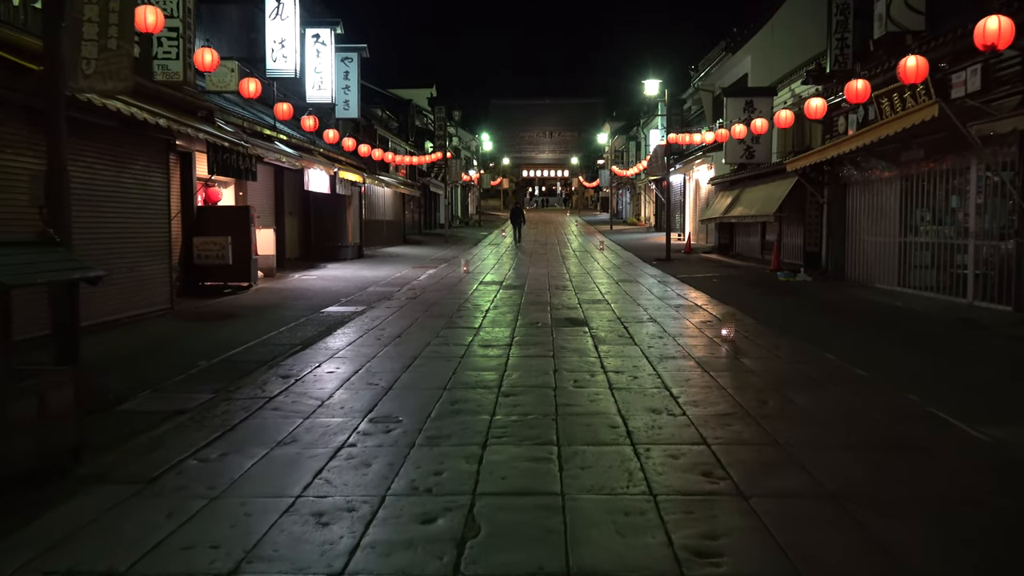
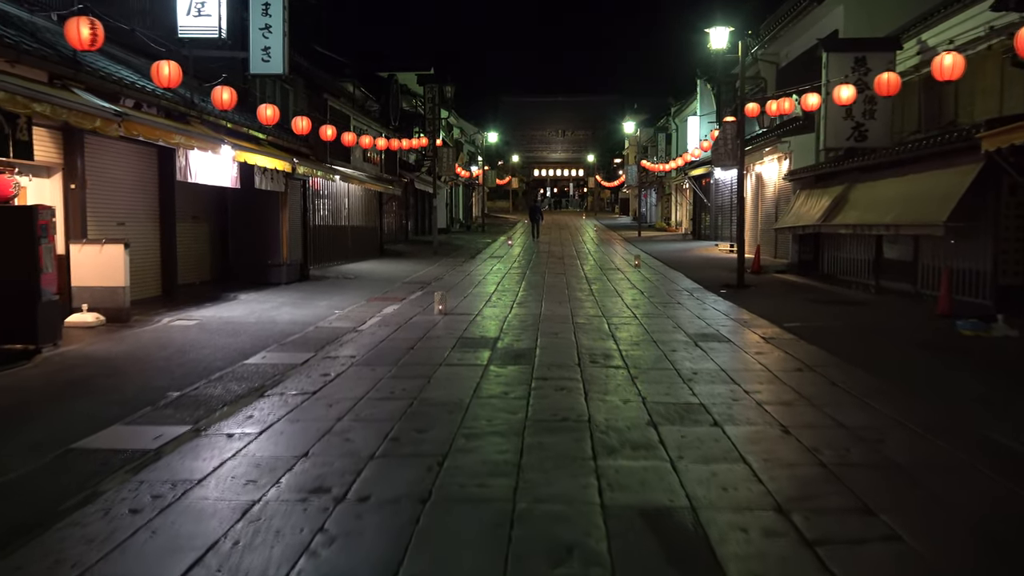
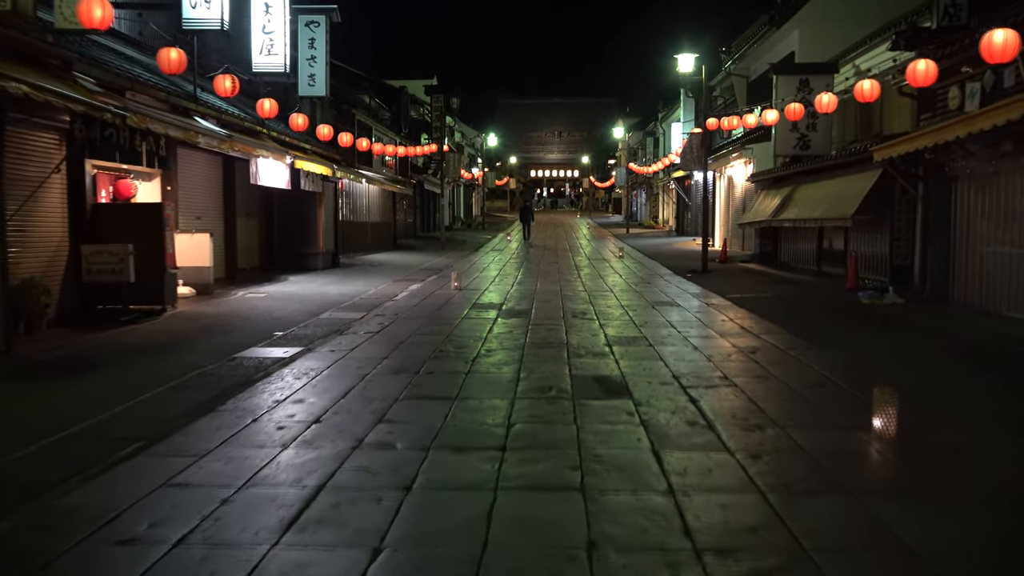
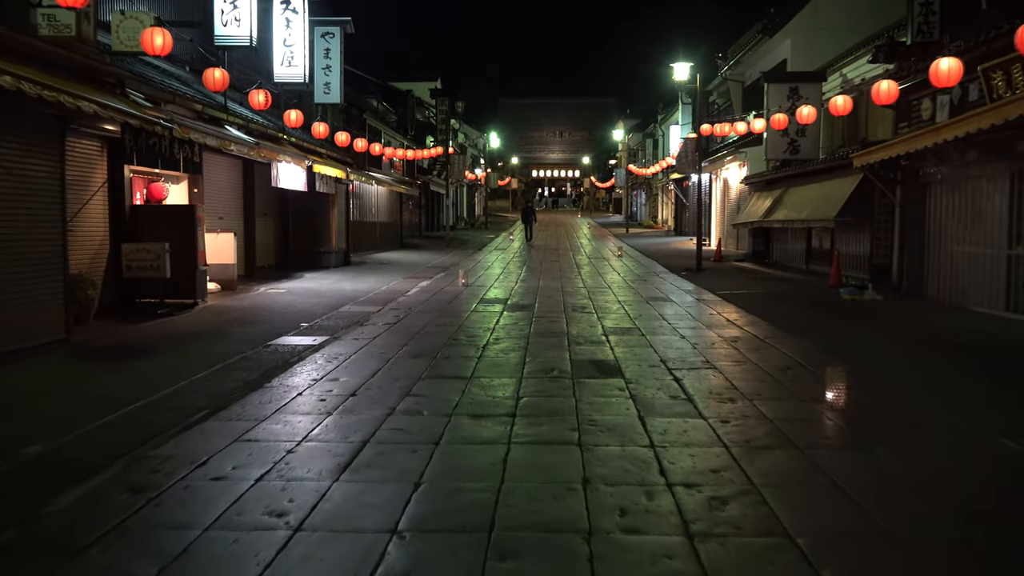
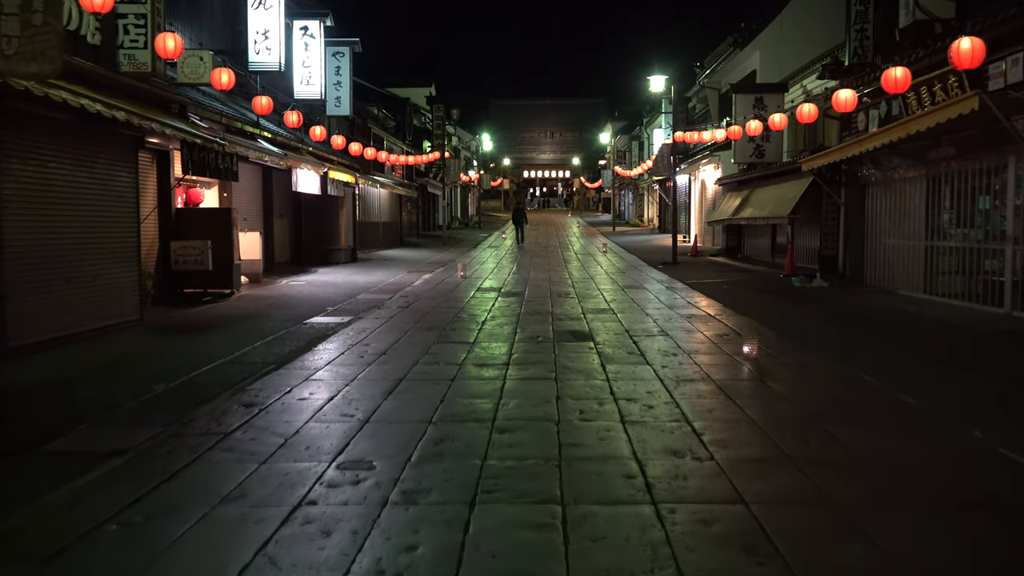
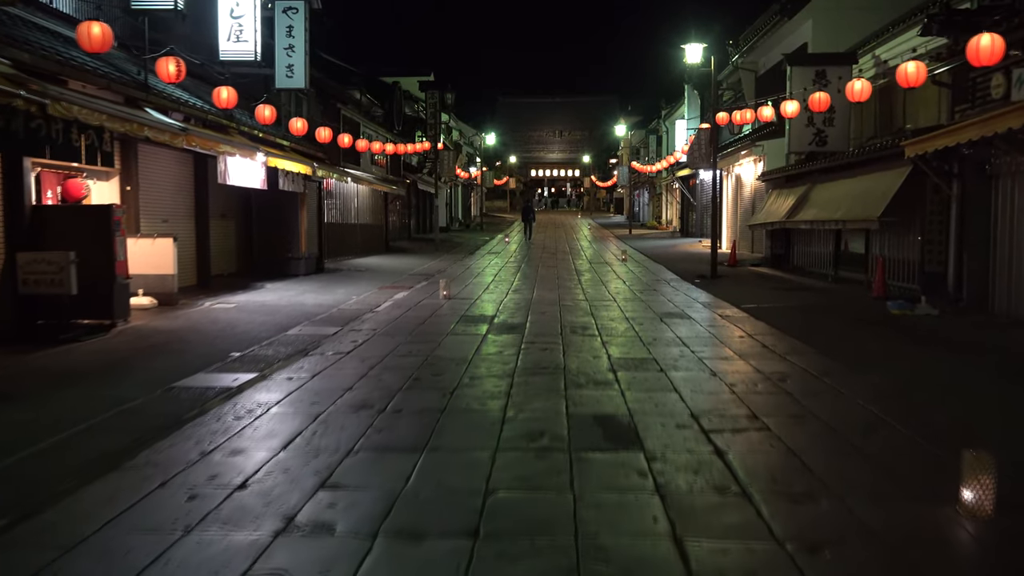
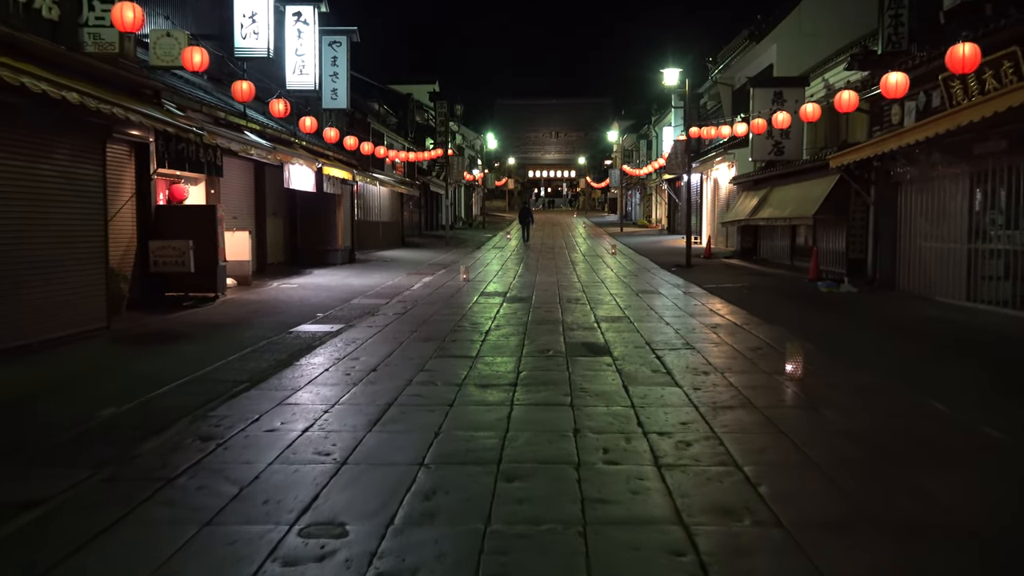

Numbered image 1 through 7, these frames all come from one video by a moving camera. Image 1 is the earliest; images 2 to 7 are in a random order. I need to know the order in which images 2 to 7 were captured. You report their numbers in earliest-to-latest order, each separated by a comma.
5, 7, 4, 3, 6, 2
